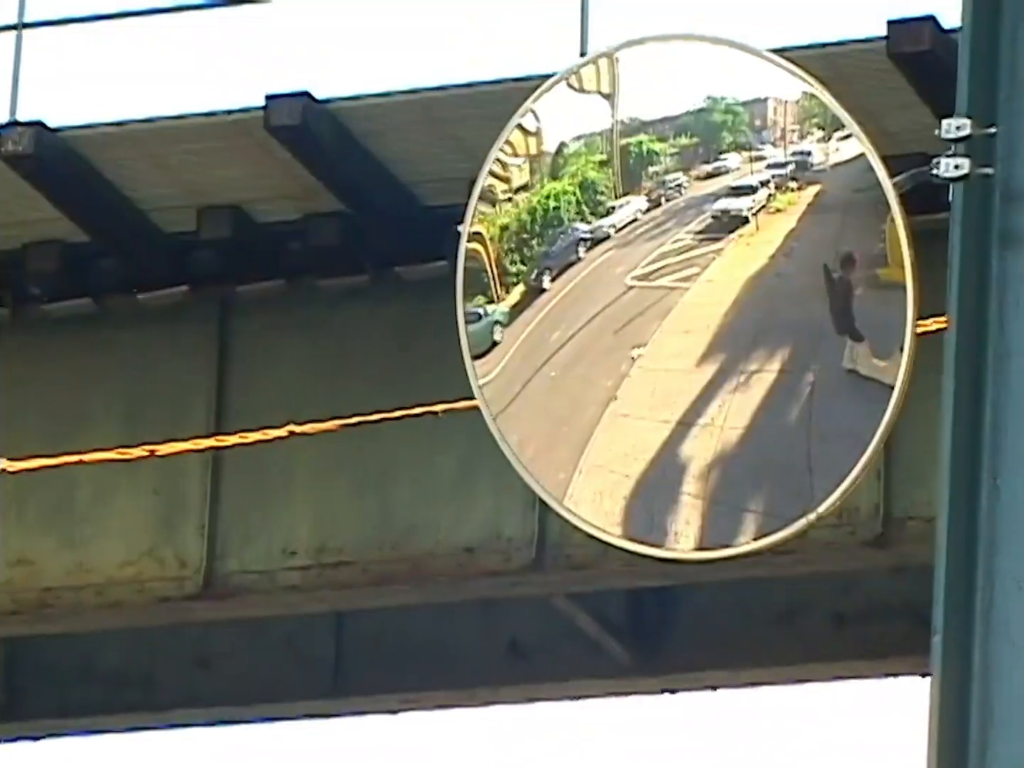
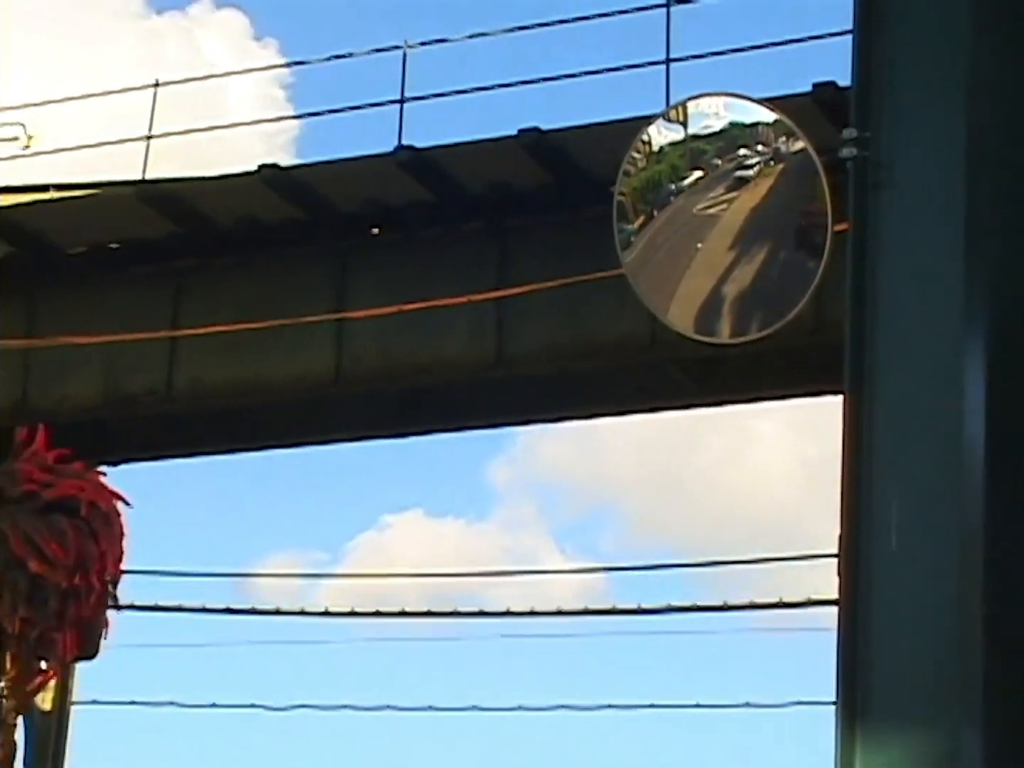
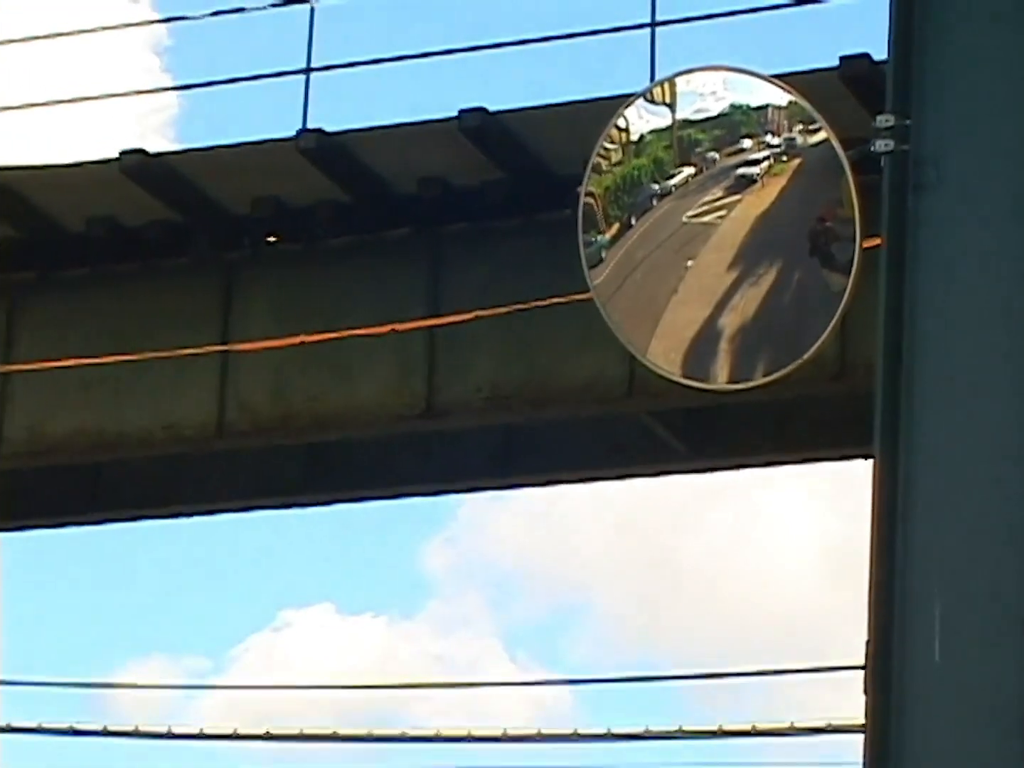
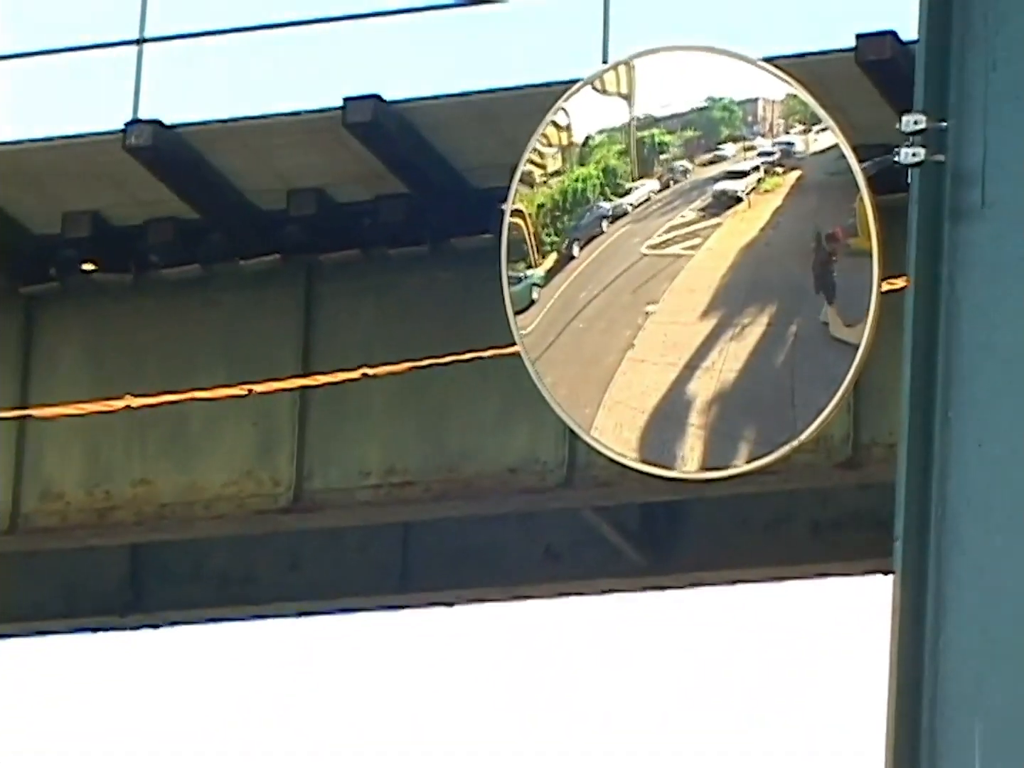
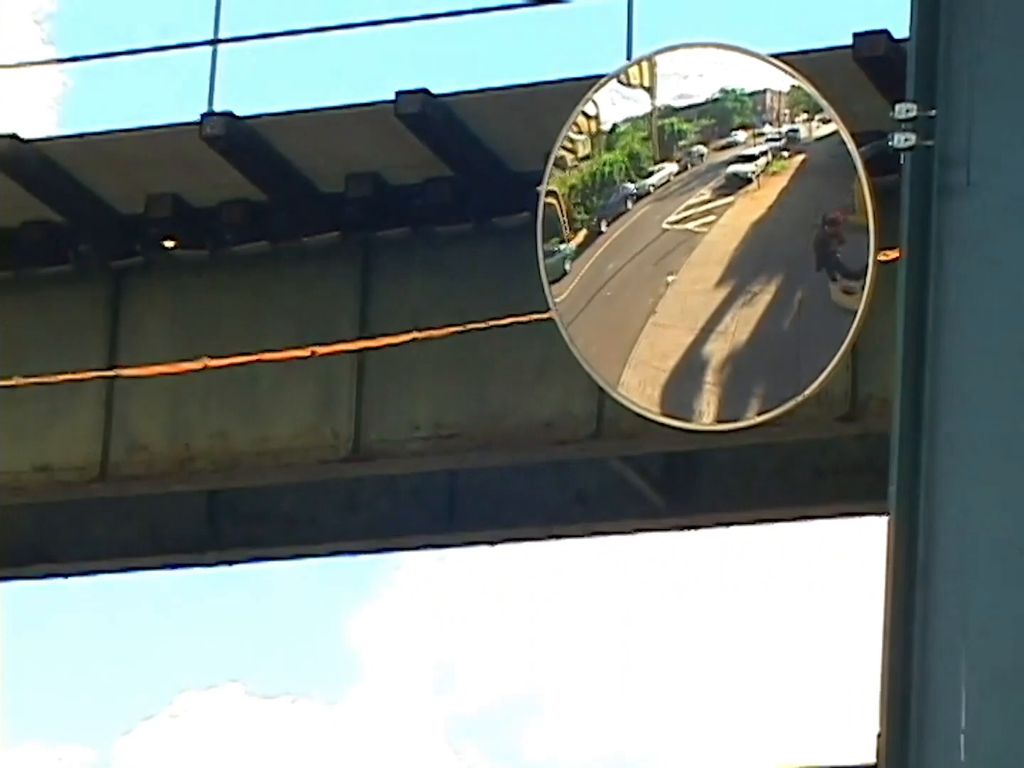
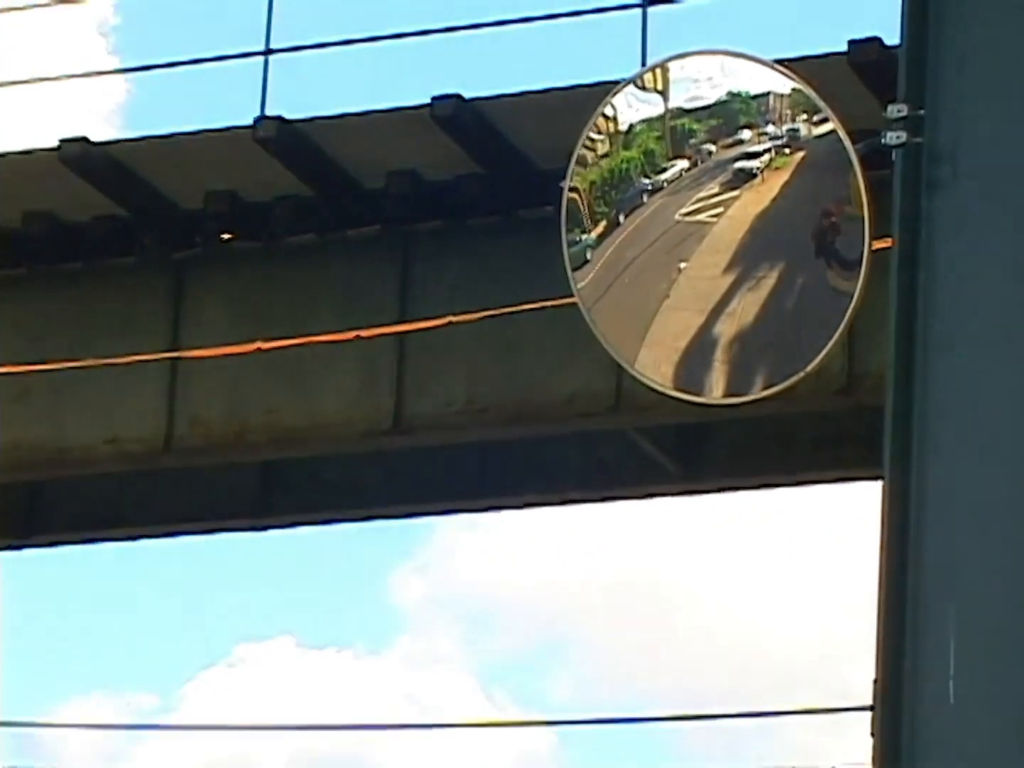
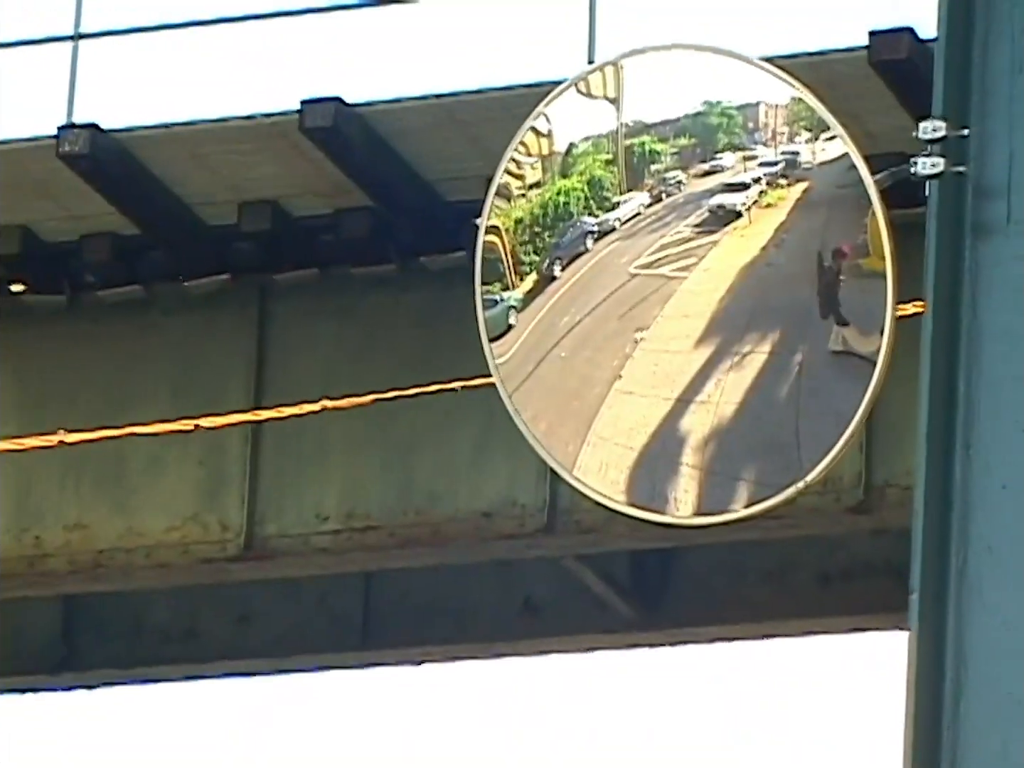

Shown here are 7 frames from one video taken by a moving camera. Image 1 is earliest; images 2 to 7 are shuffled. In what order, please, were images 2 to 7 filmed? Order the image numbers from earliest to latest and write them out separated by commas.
7, 4, 5, 6, 3, 2
